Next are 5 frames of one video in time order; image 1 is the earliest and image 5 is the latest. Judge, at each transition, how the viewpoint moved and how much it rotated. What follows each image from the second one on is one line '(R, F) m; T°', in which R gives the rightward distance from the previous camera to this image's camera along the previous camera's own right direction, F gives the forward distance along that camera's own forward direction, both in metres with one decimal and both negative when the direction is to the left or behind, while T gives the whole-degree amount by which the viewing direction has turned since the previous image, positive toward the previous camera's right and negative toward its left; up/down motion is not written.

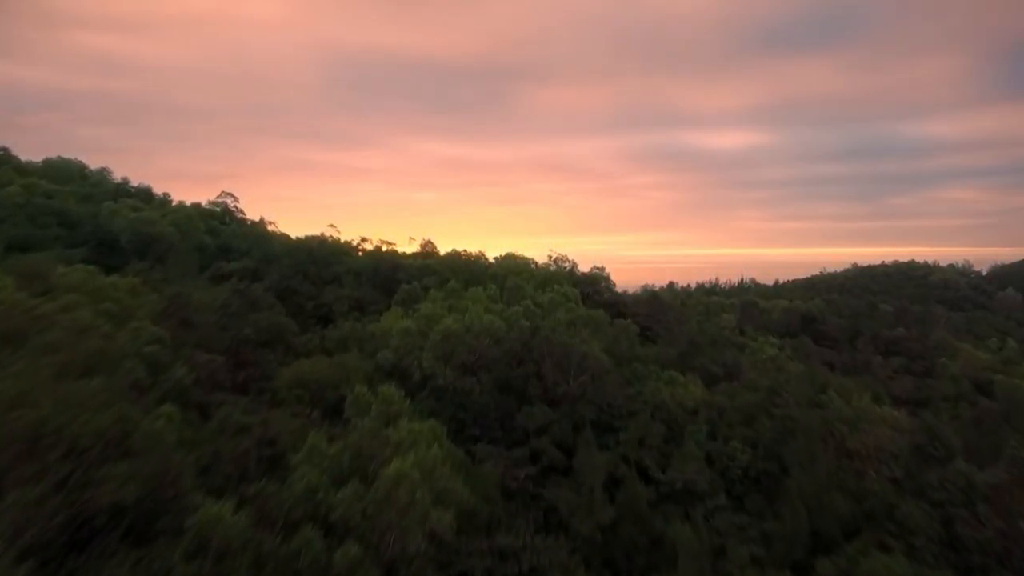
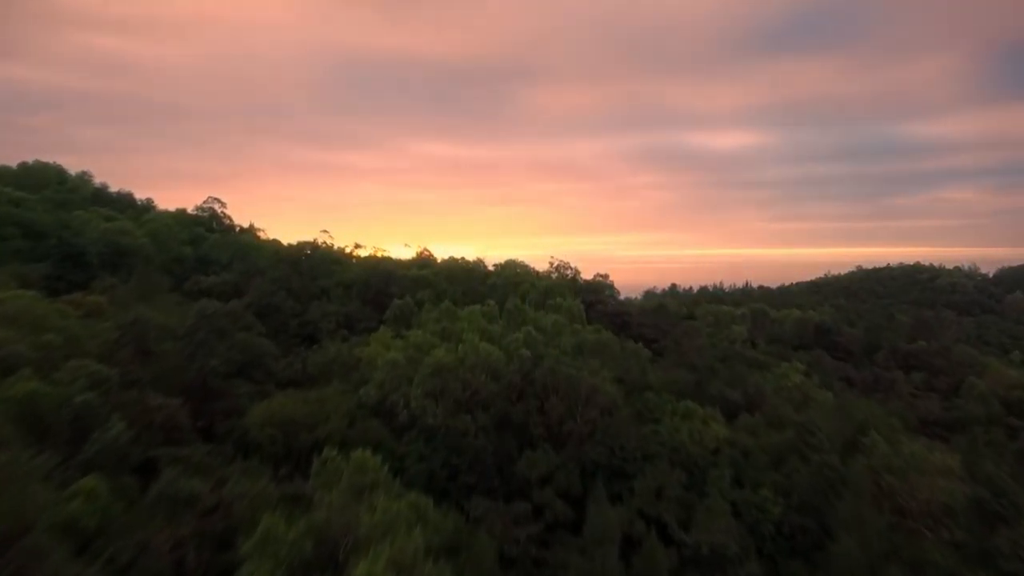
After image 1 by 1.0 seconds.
(0.0, +2.0) m; 0°
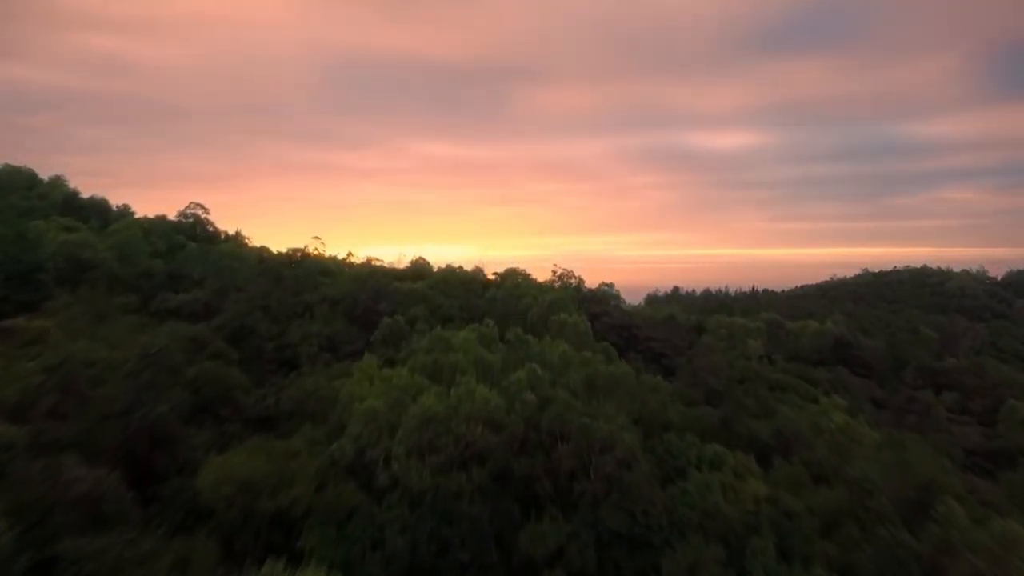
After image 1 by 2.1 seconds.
(0.0, +2.5) m; 0°
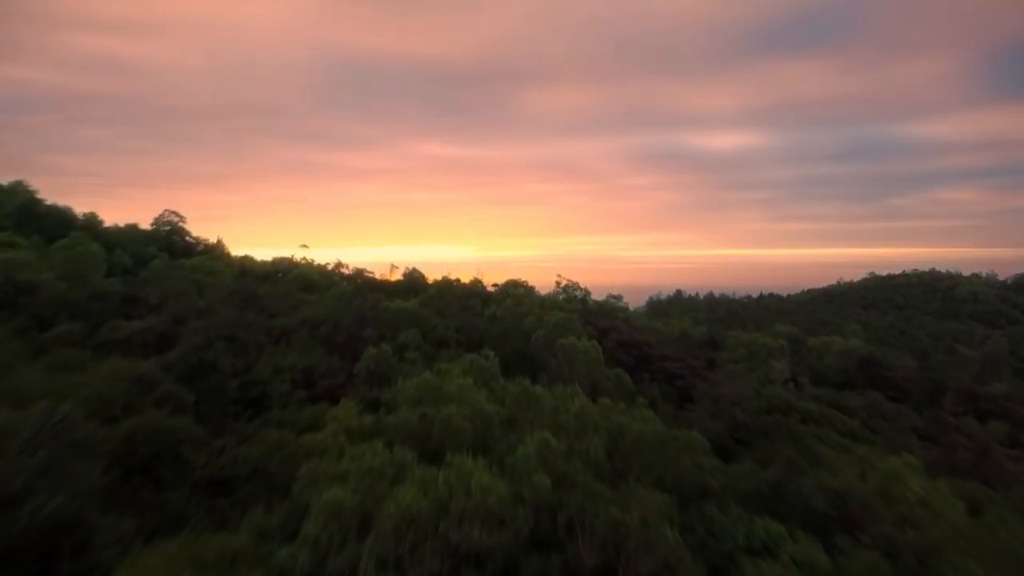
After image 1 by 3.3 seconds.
(-0.2, +3.2) m; 0°
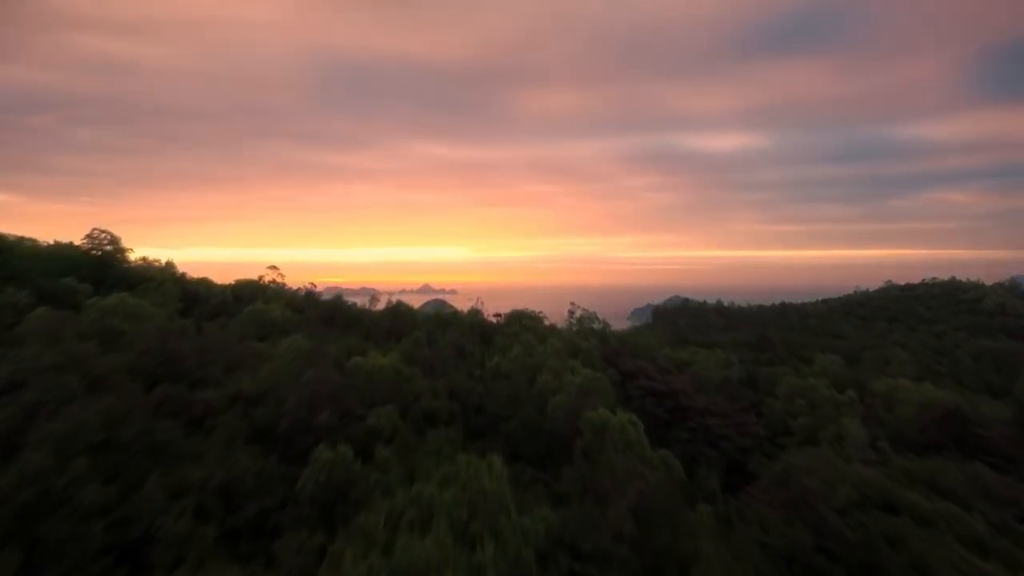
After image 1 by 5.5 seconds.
(-0.5, +6.9) m; 0°
